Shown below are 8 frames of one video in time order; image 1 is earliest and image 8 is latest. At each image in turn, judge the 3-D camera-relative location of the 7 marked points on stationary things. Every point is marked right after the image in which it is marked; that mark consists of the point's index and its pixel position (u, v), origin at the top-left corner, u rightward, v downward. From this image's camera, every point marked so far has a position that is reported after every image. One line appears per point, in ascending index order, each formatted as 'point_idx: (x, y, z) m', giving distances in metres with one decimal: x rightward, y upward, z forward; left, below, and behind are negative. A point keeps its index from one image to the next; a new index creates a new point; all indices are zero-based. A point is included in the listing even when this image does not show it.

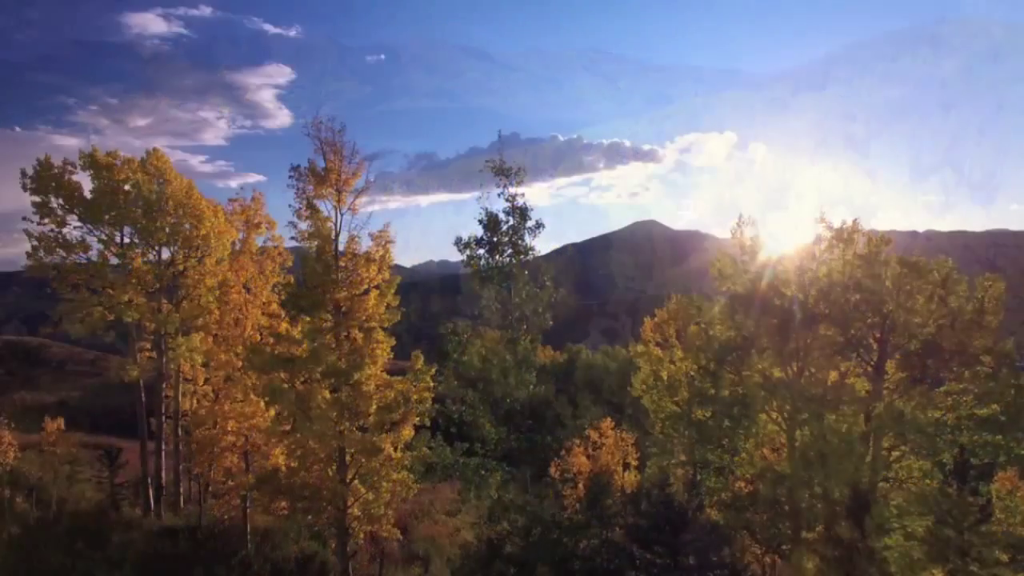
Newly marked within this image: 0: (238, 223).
0: (-7.3, +1.7, +17.2) m
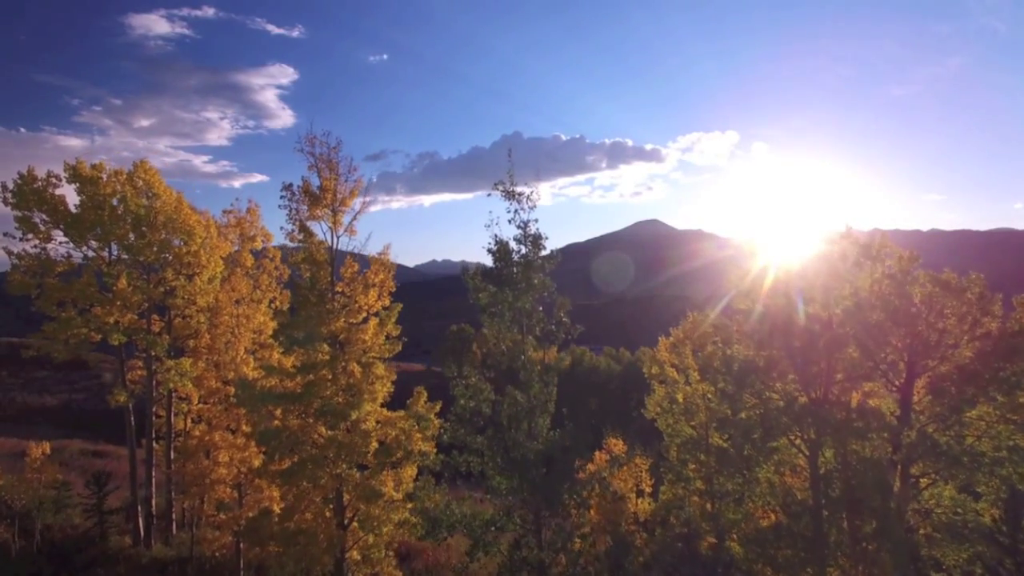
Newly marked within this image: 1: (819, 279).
0: (-7.2, +1.3, +16.5) m
1: (+6.6, +0.1, +13.7) m
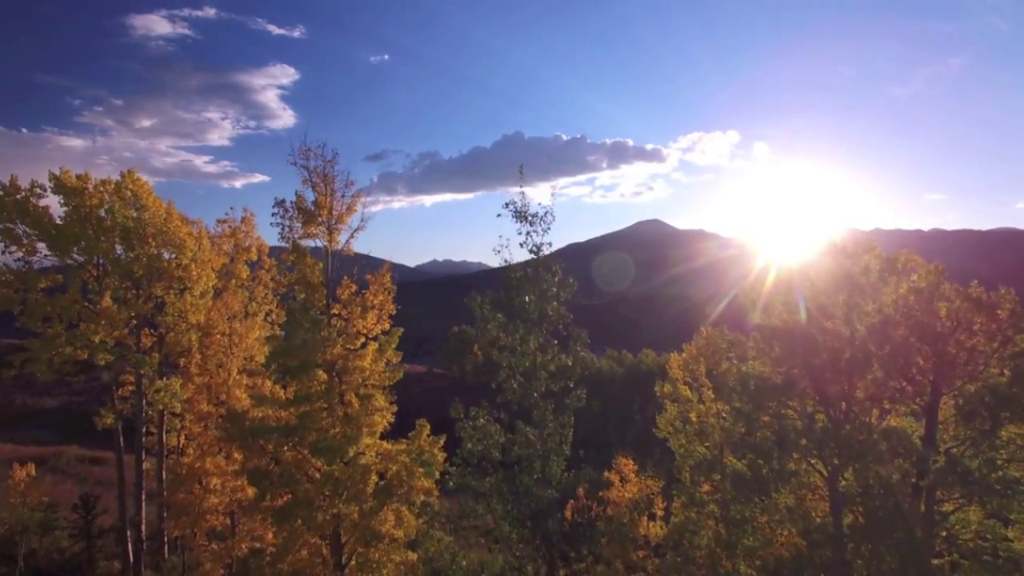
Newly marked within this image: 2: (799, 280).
0: (-7.0, +1.0, +15.8) m
1: (+6.7, -0.2, +13.0) m
2: (+6.2, +0.1, +13.7) m
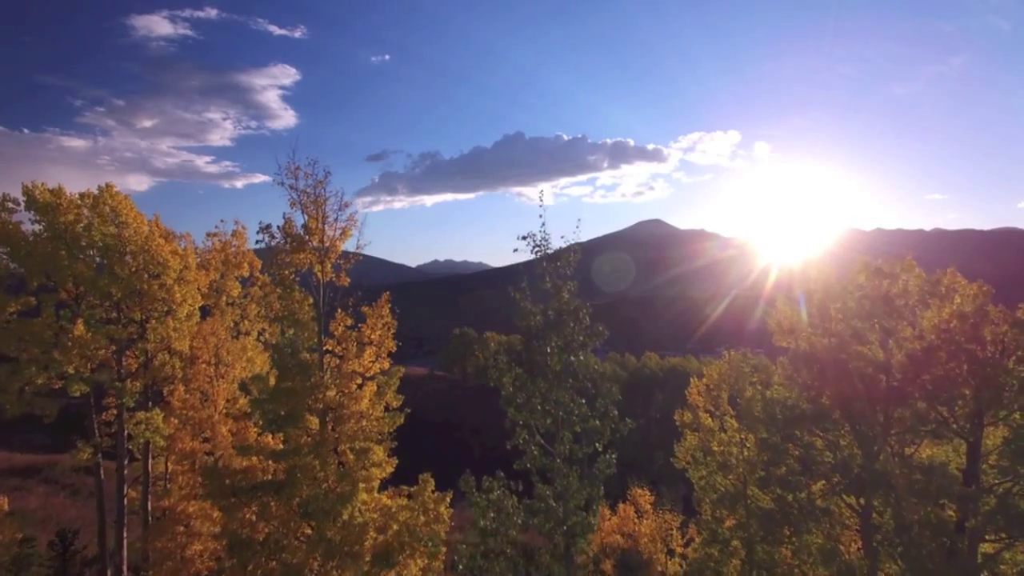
0: (-6.9, +0.6, +14.9) m
1: (+6.9, -0.6, +12.1) m
2: (+6.3, -0.3, +12.8) m
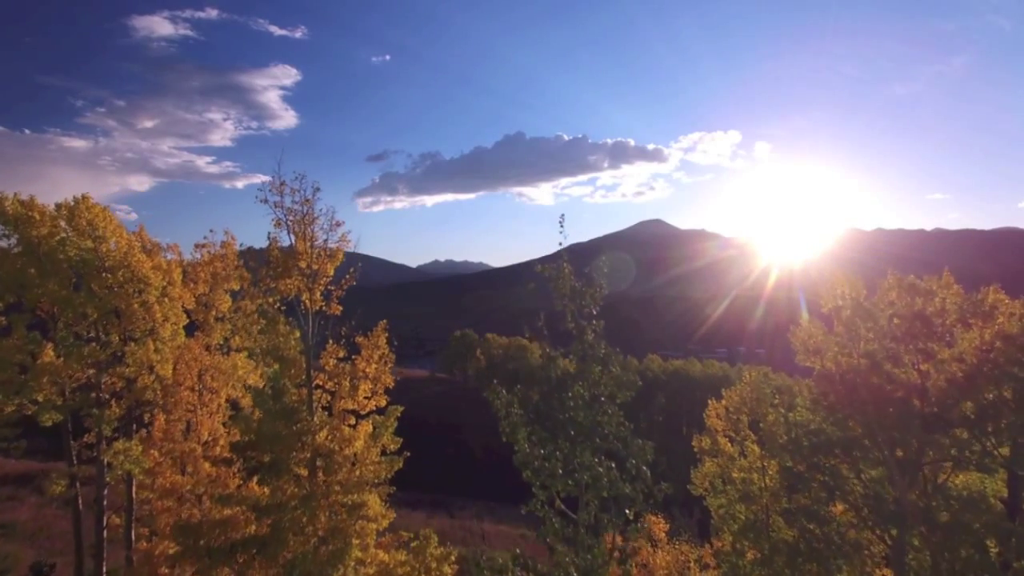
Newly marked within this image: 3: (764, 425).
0: (-6.7, +0.3, +14.1) m
1: (+7.0, -0.9, +11.2) m
2: (+6.5, -0.6, +11.9) m
3: (+5.1, -2.8, +13.1) m
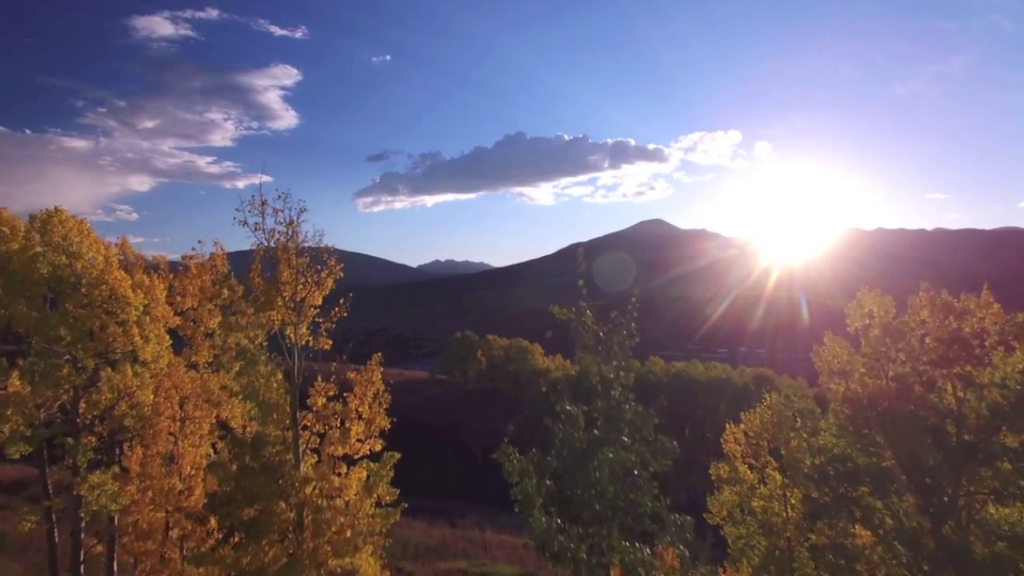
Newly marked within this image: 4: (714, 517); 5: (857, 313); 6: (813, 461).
0: (-6.6, -0.1, +13.3) m
1: (+7.1, -1.2, +10.5) m
2: (+6.6, -0.9, +11.2) m
3: (+5.2, -3.1, +12.3) m
4: (+4.3, -4.8, +13.8) m
5: (+6.2, -0.4, +11.5) m
6: (+5.4, -3.0, +11.5) m
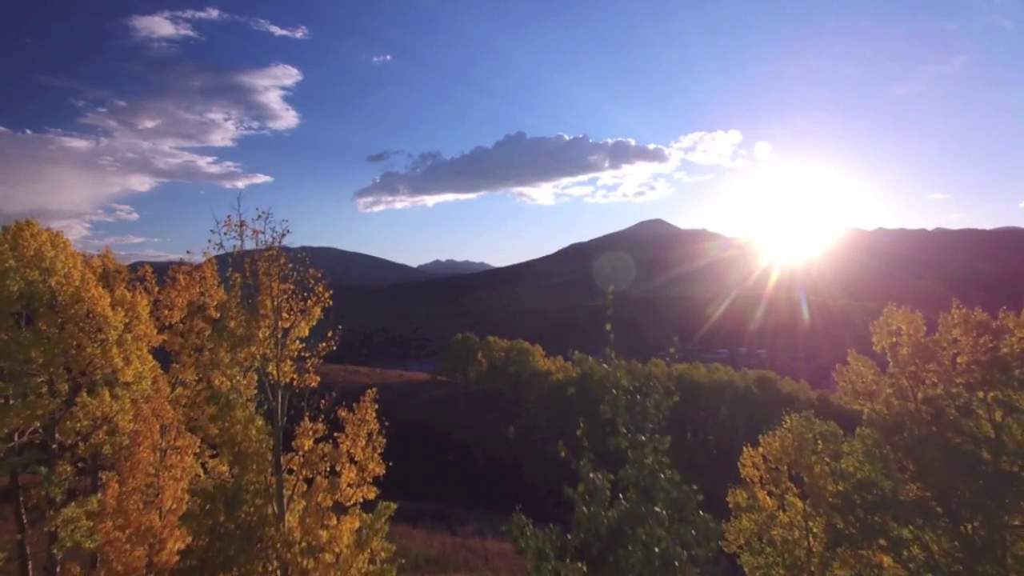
0: (-6.6, -0.3, +12.6) m
1: (+7.2, -1.5, +9.8) m
2: (+6.7, -1.2, +10.5) m
3: (+5.3, -3.4, +11.6) m
4: (+4.3, -5.0, +13.1) m
5: (+6.3, -0.7, +10.9) m
6: (+5.5, -3.3, +10.8) m
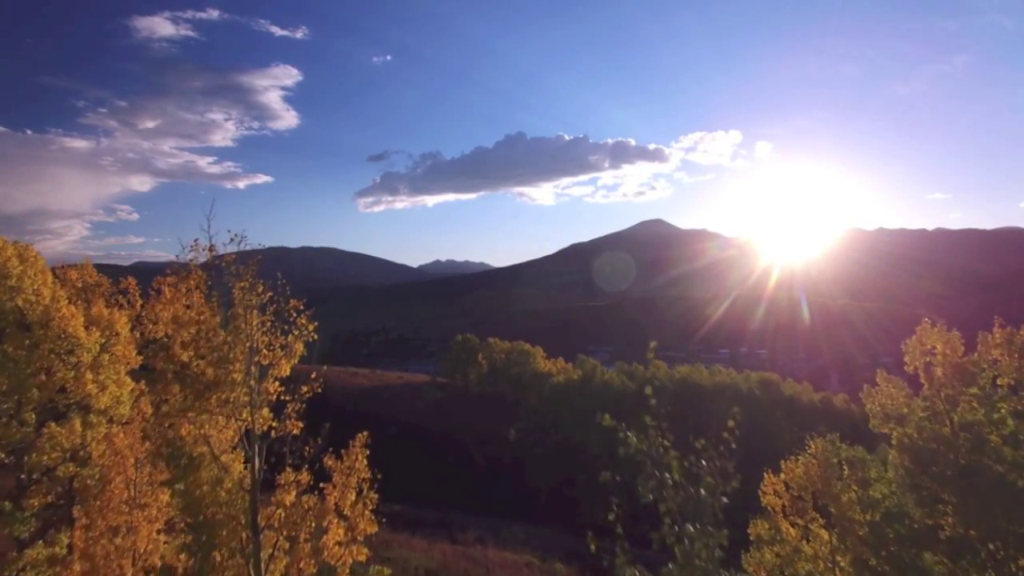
0: (-6.3, -0.7, +12.3) m
1: (+7.4, -1.9, +9.4) m
2: (+6.9, -1.6, +10.1) m
3: (+5.5, -3.7, +11.3) m
4: (+4.6, -5.4, +12.7) m
5: (+6.5, -1.1, +10.5) m
6: (+5.7, -3.7, +10.4) m
